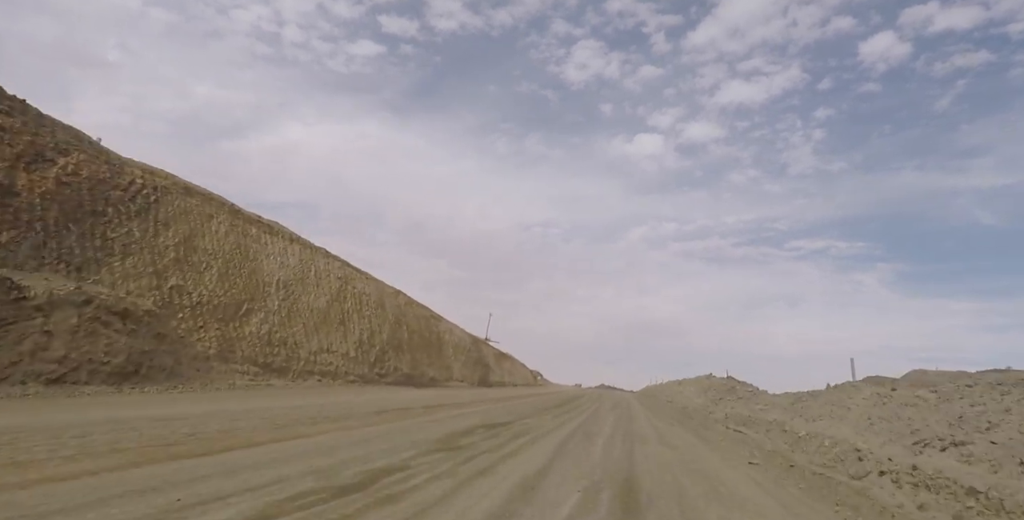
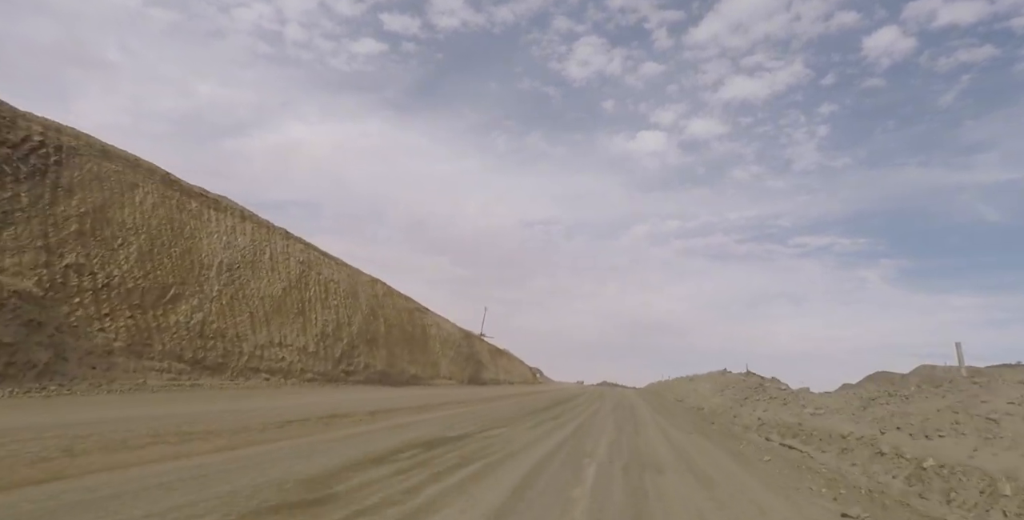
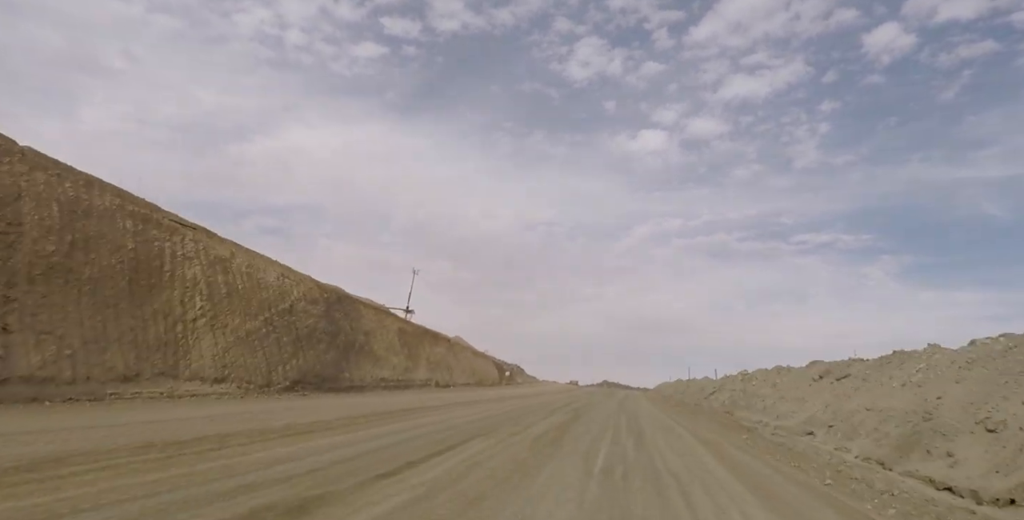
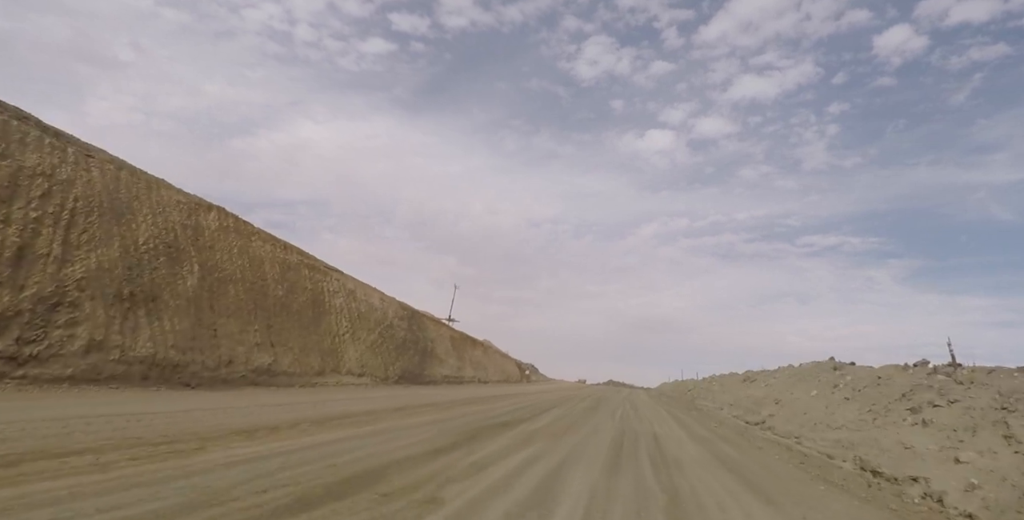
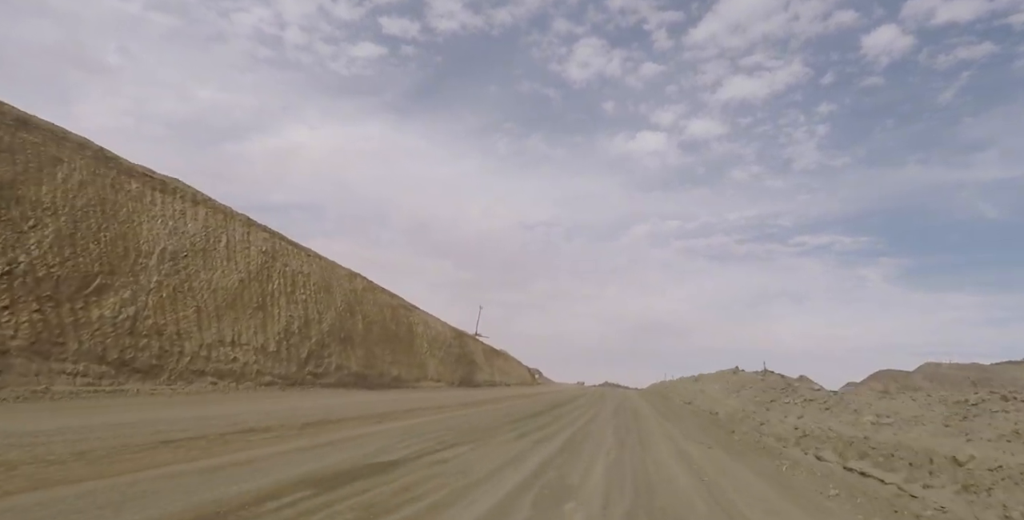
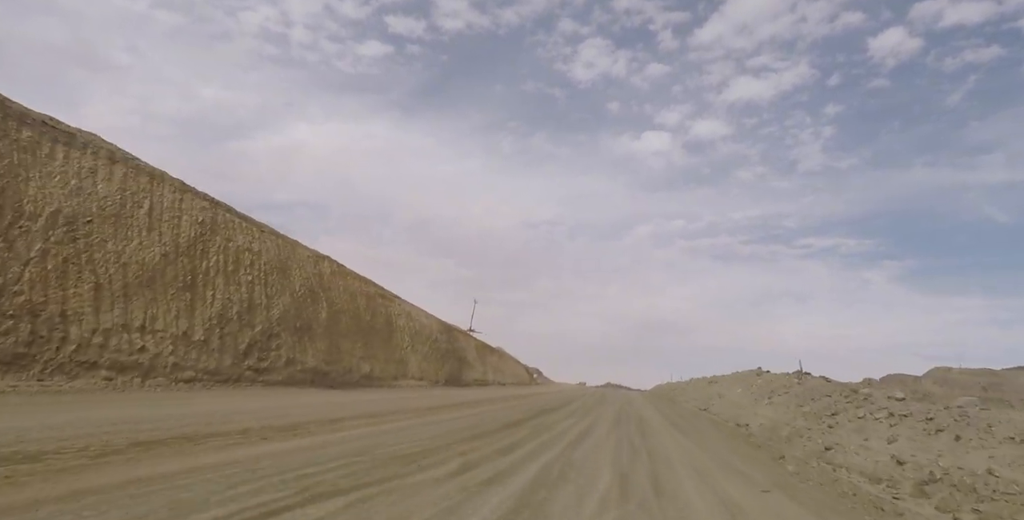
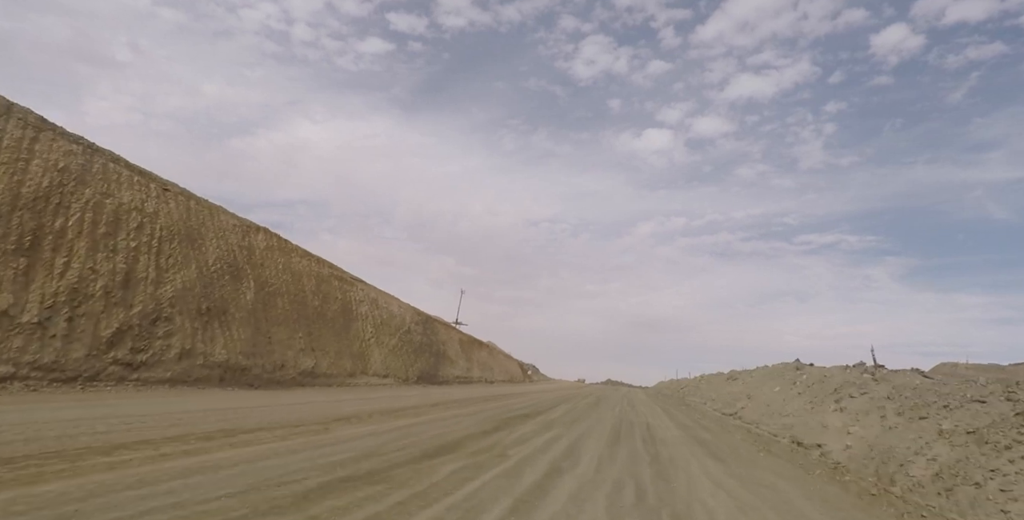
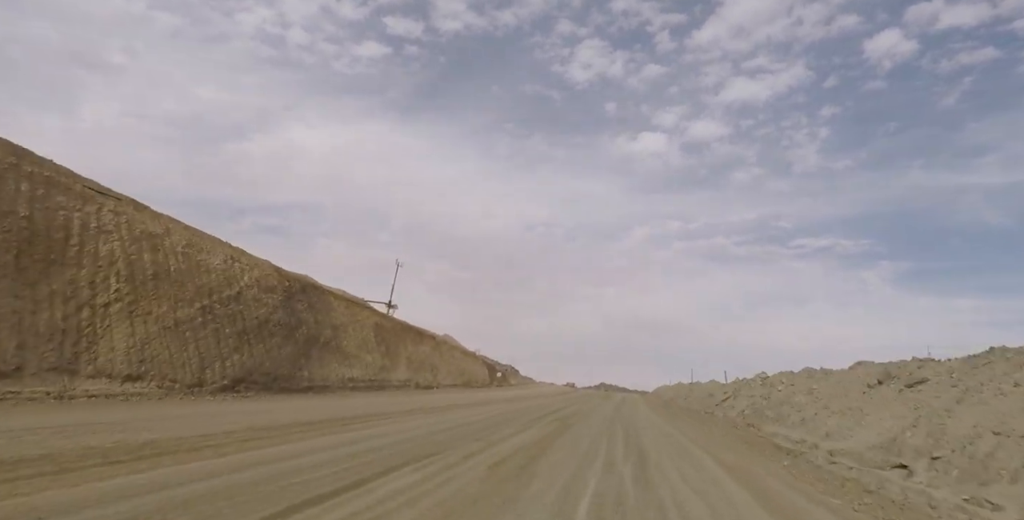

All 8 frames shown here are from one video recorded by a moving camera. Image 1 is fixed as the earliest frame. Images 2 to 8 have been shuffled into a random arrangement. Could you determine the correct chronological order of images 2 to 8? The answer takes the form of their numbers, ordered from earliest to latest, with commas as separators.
2, 5, 6, 7, 4, 3, 8
